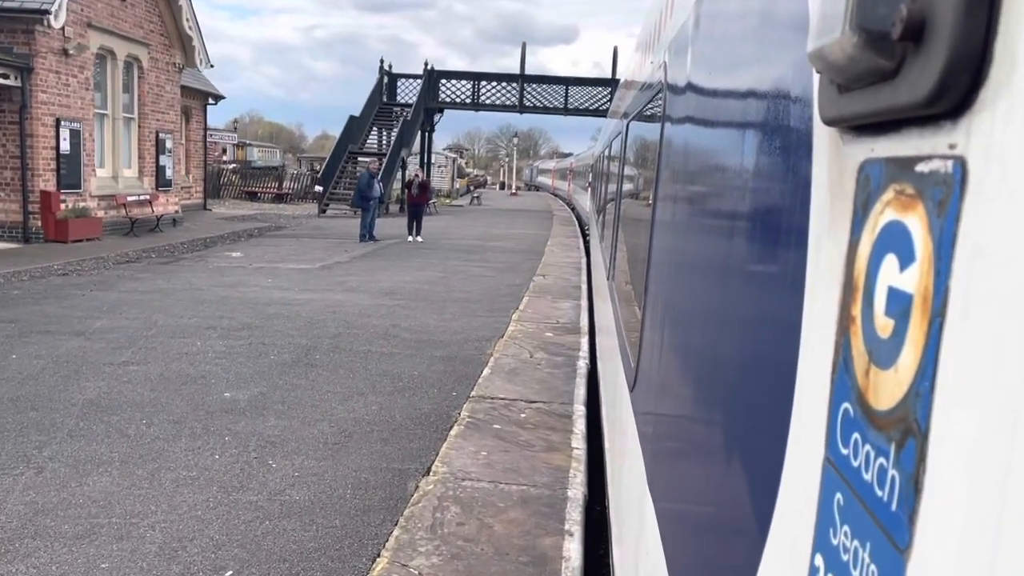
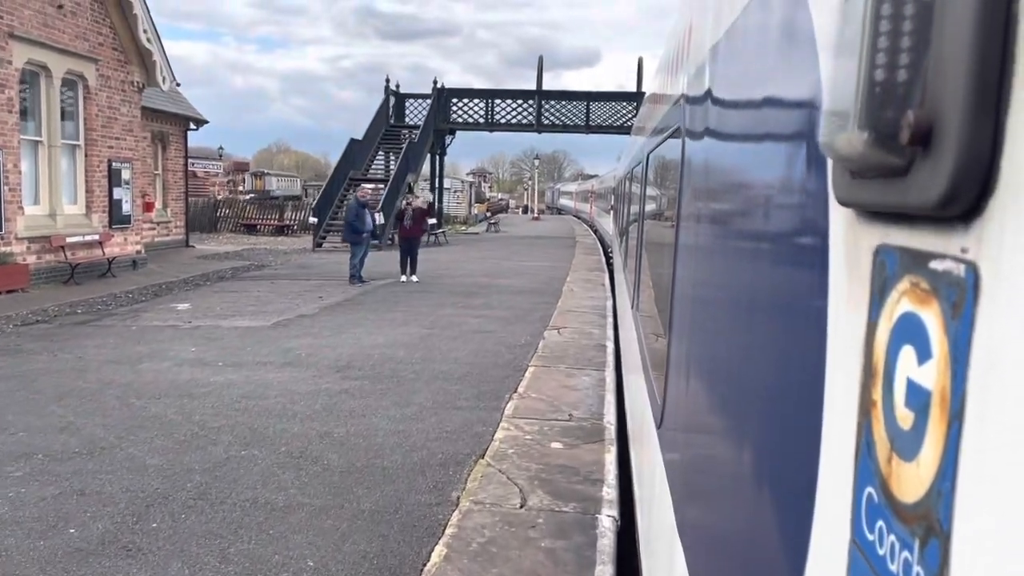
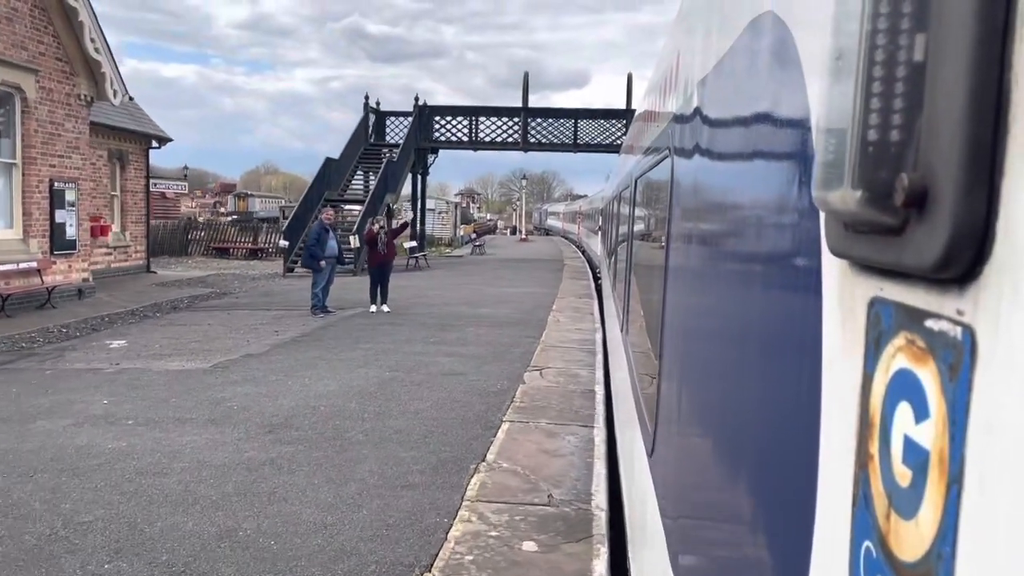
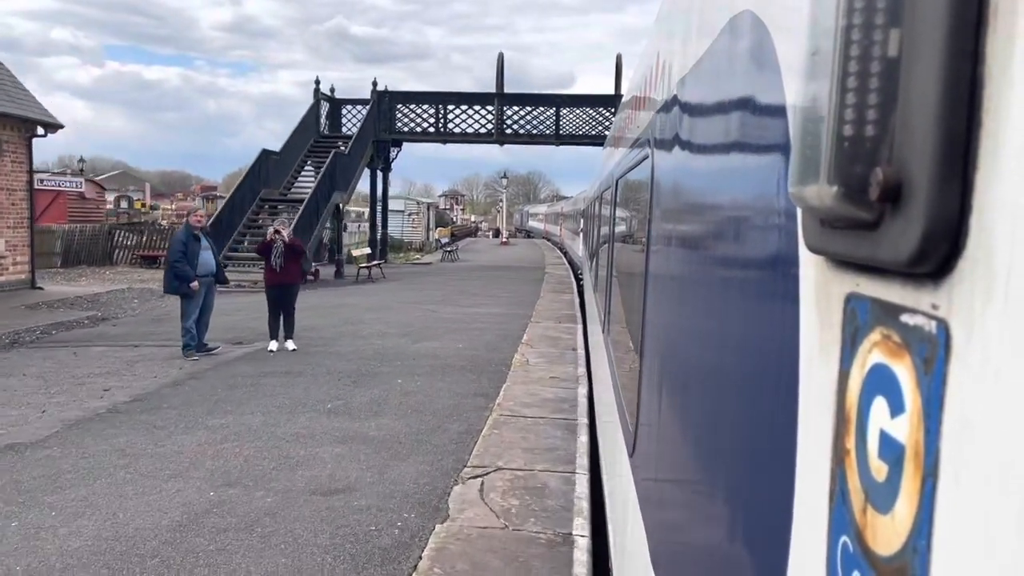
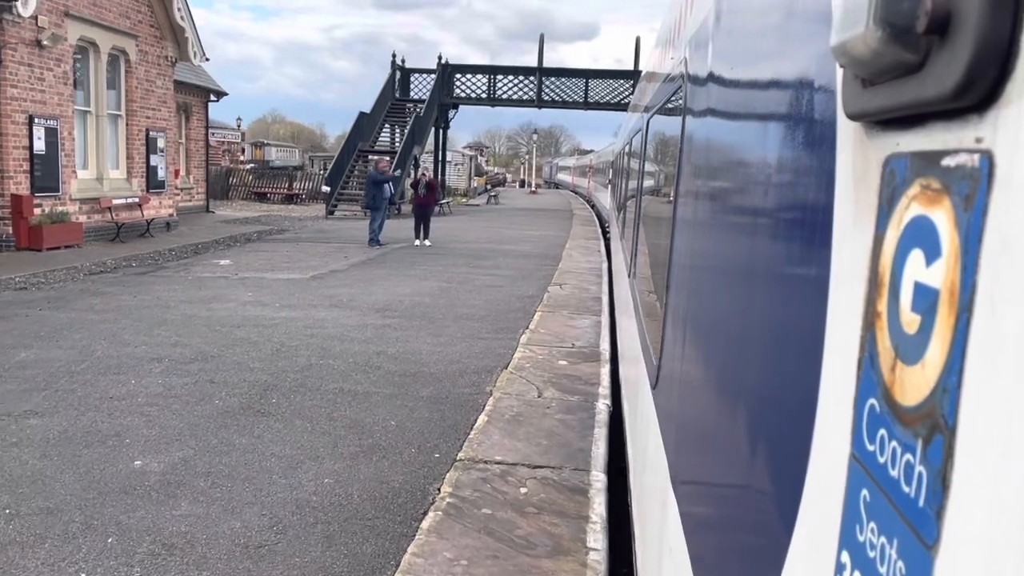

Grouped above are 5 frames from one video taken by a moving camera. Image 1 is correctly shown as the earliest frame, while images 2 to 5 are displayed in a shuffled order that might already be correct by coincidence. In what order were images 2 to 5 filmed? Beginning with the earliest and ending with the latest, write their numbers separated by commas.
5, 2, 3, 4
